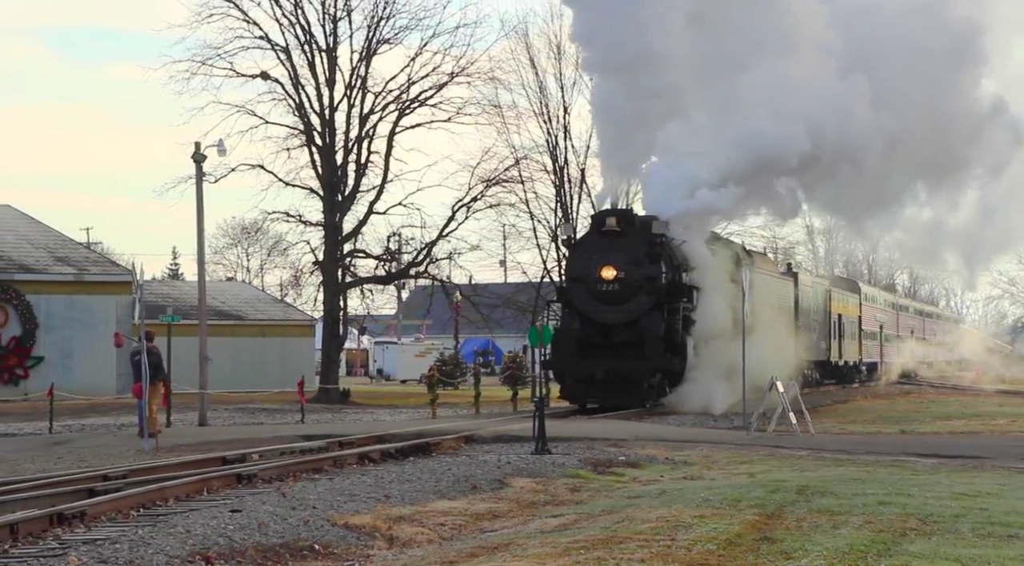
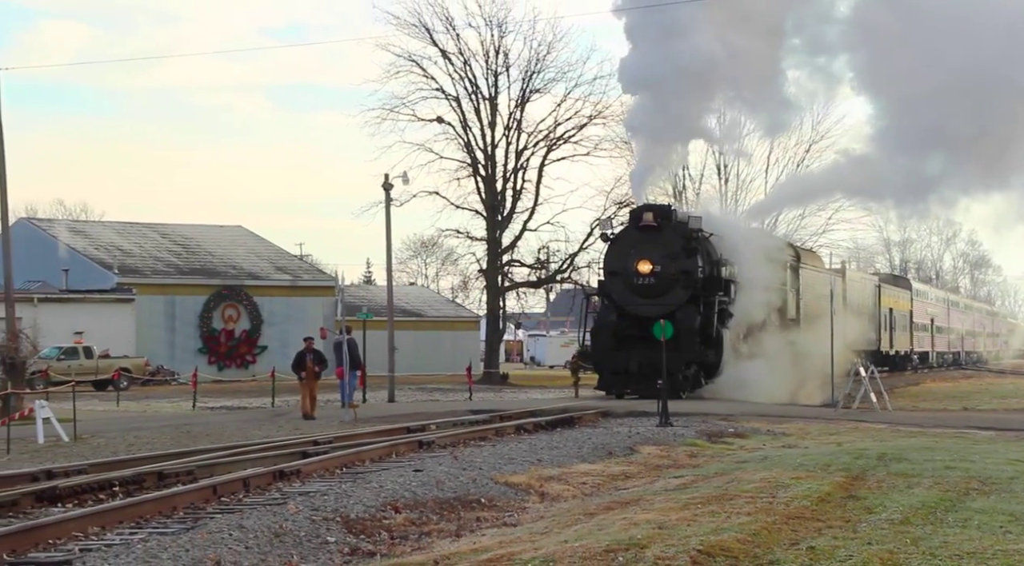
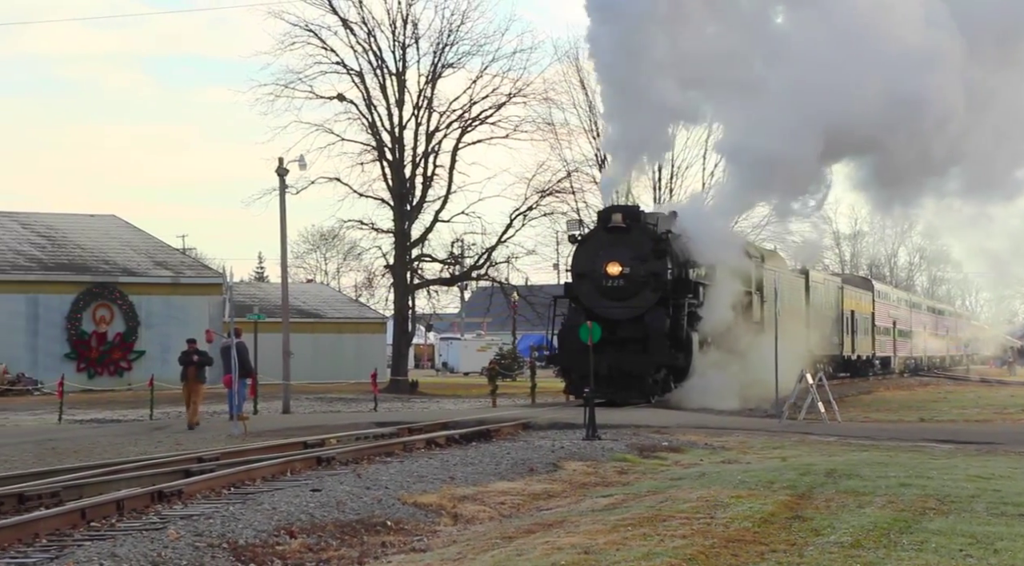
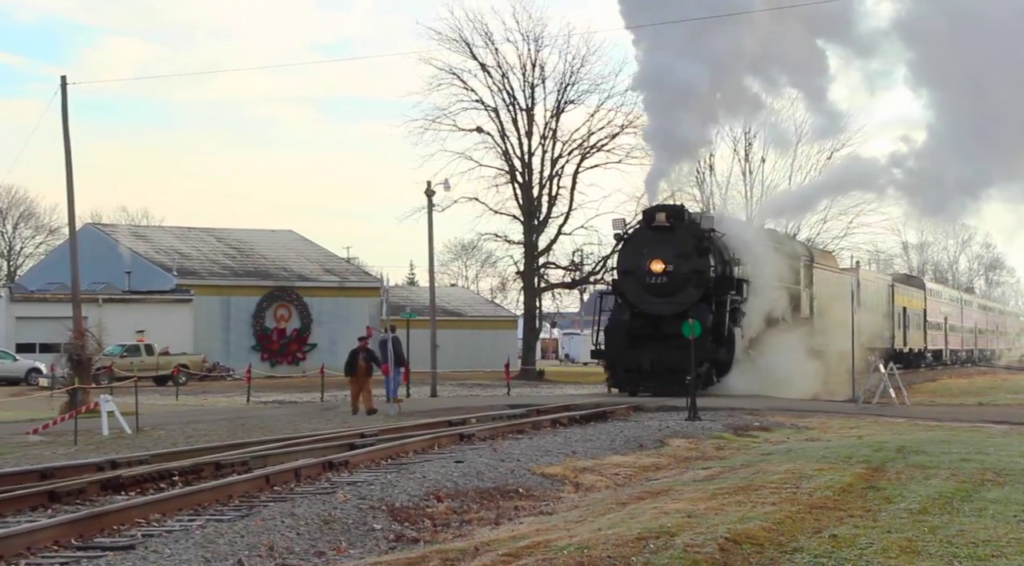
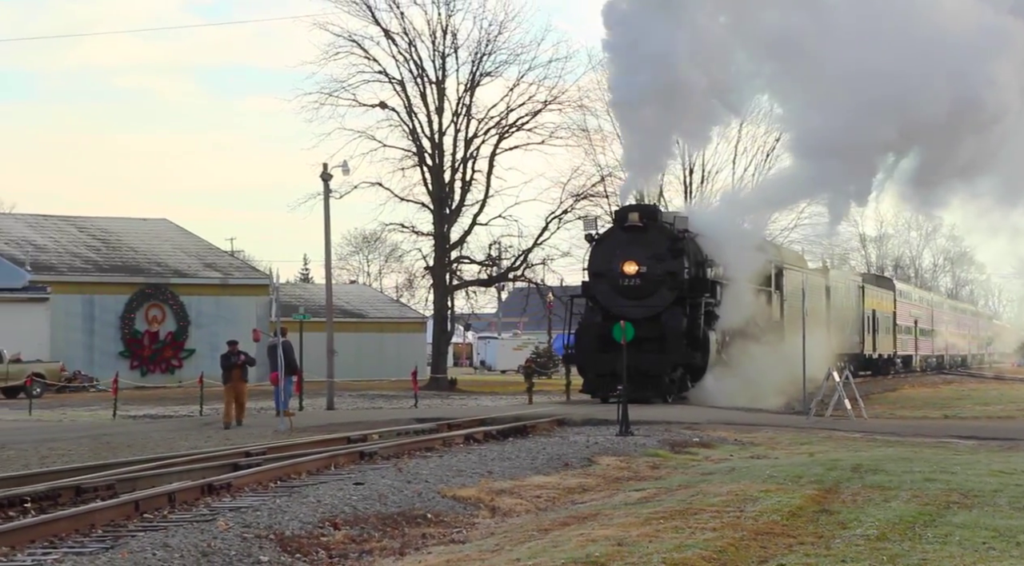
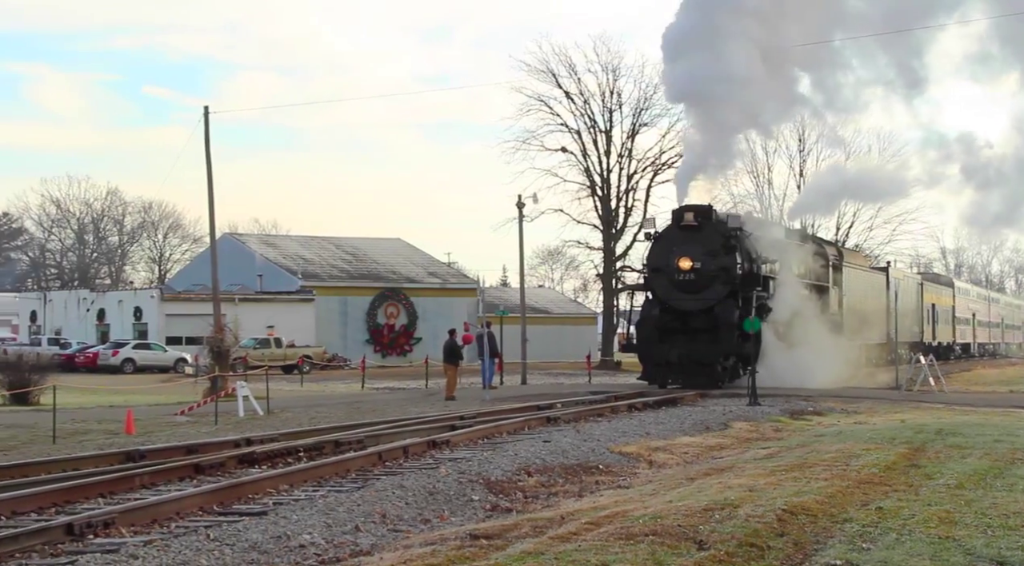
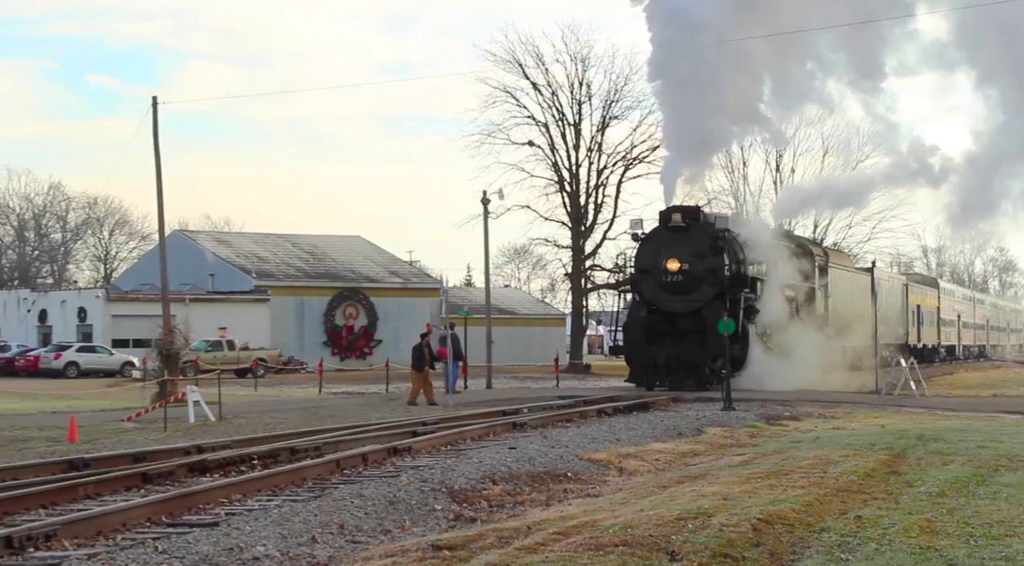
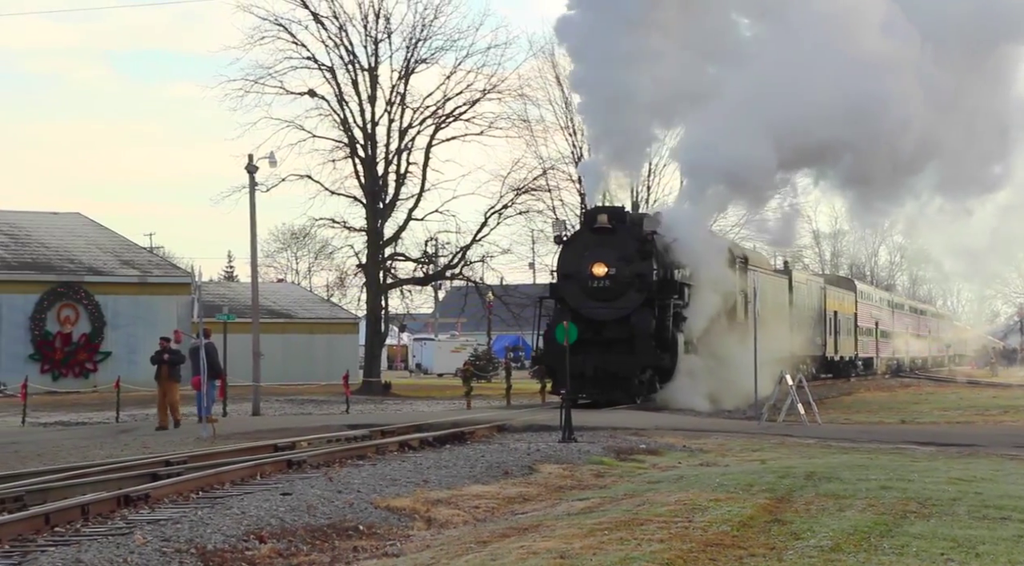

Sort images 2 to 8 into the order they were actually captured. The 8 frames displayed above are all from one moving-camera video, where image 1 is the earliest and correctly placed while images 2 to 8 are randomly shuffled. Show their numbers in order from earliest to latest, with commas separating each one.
8, 3, 5, 2, 4, 7, 6
